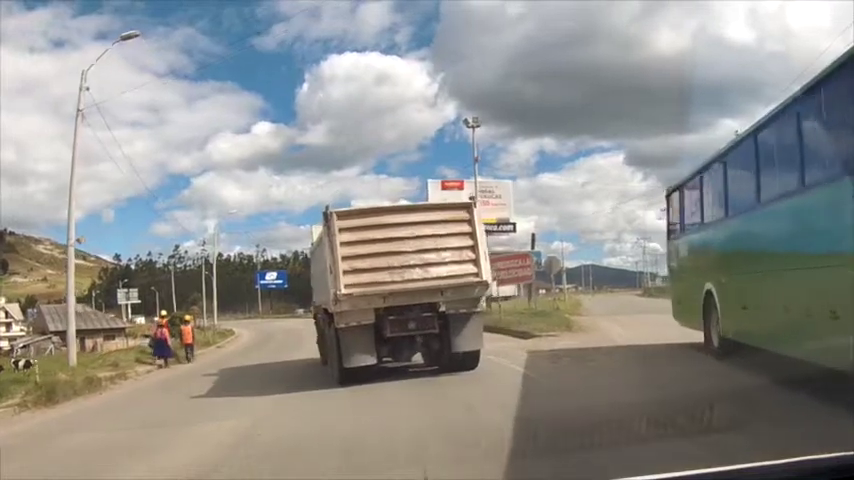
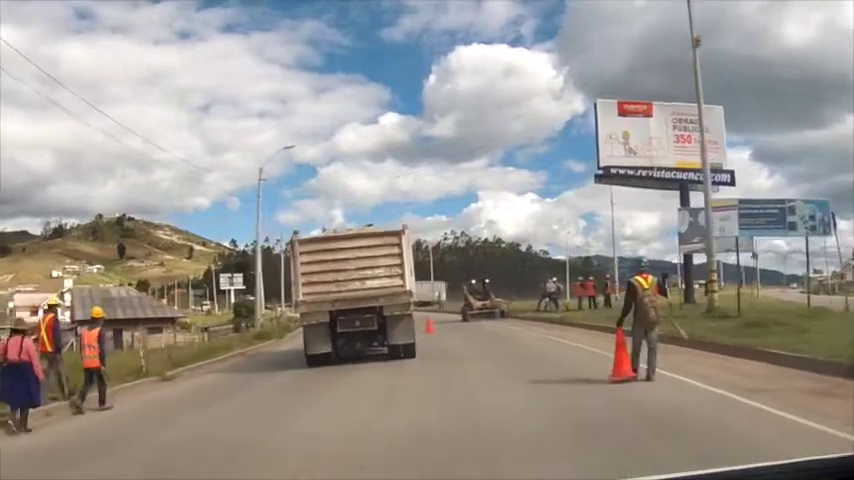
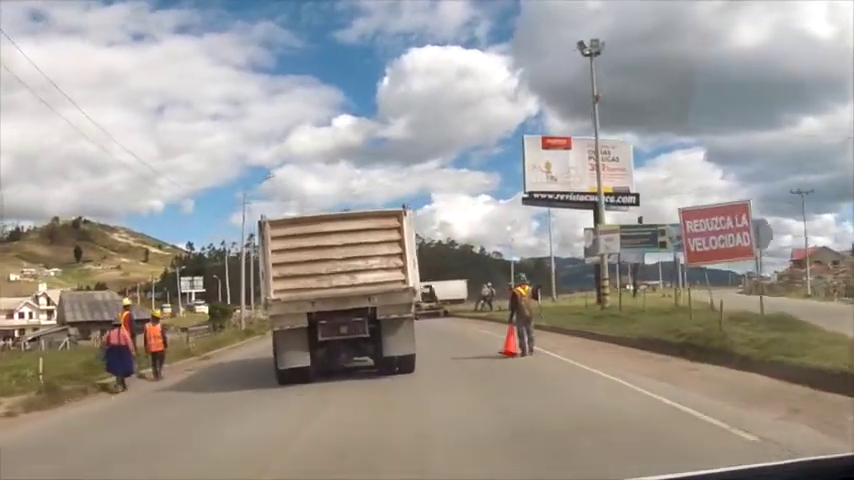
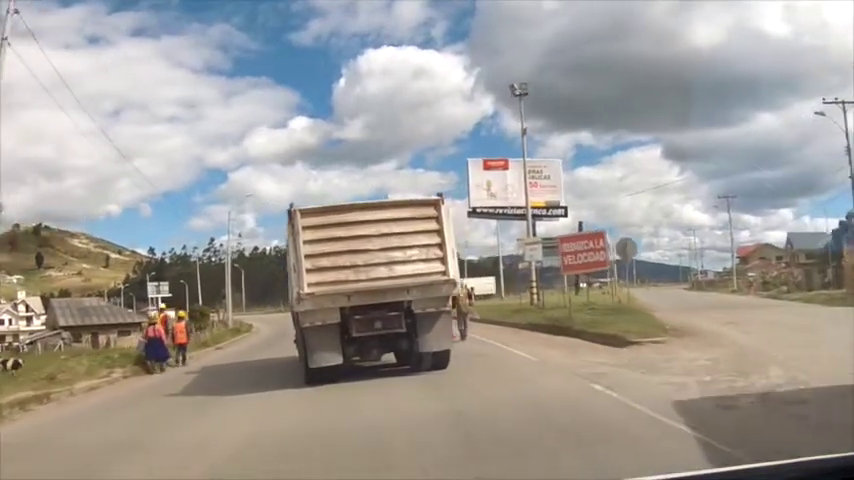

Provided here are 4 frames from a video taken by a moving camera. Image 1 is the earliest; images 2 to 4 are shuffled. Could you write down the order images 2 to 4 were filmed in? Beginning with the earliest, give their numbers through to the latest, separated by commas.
4, 3, 2
